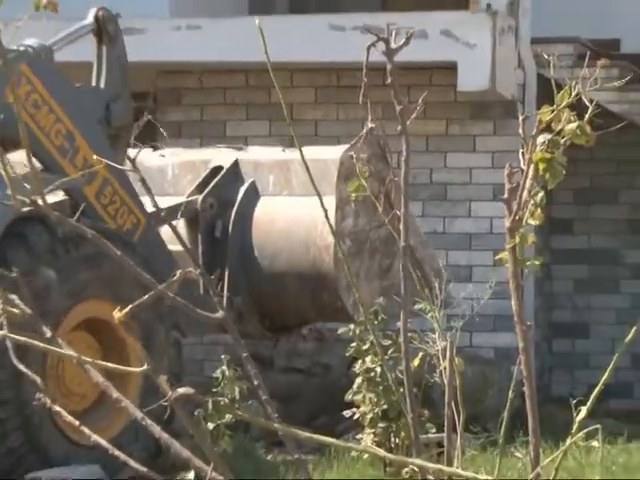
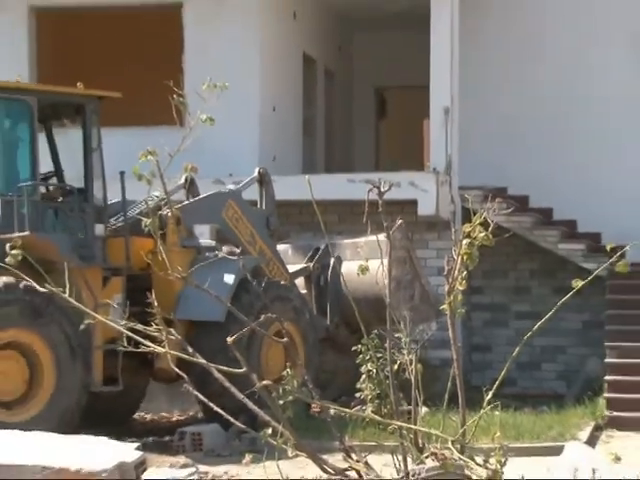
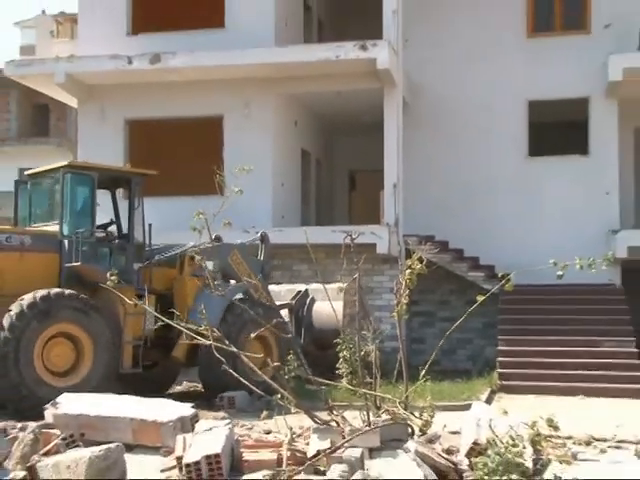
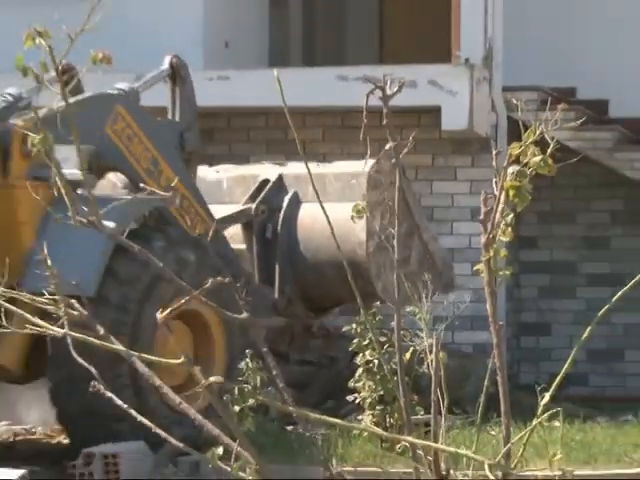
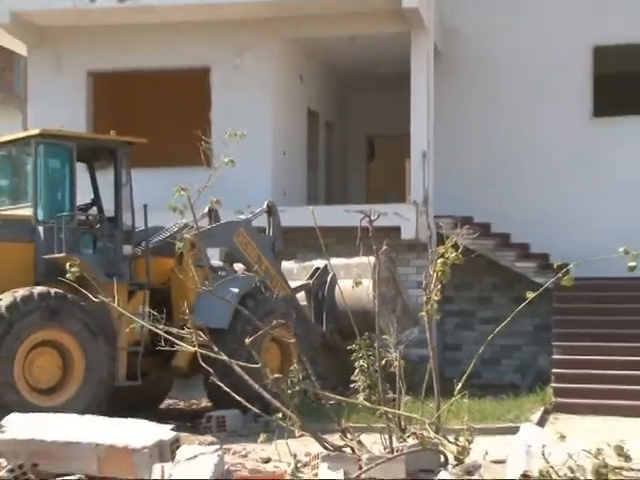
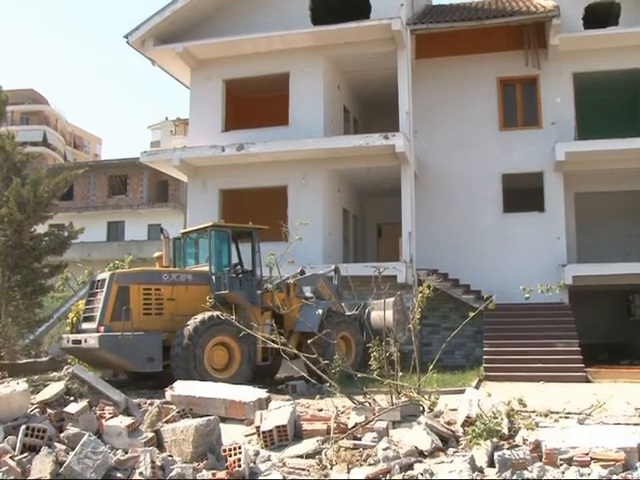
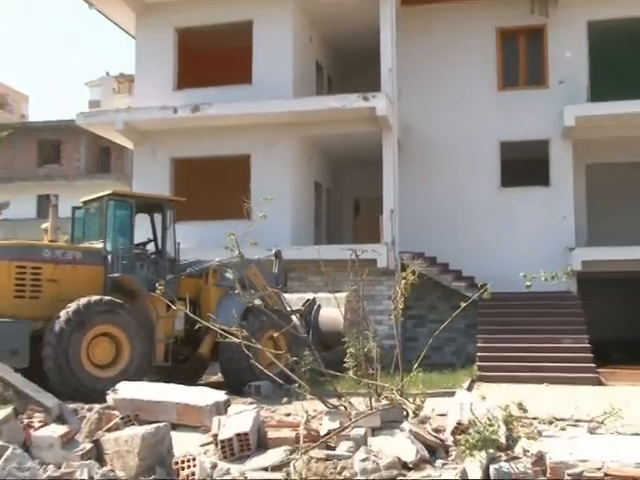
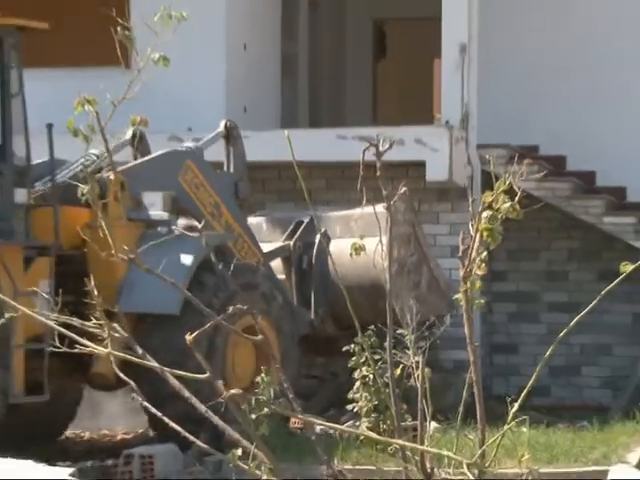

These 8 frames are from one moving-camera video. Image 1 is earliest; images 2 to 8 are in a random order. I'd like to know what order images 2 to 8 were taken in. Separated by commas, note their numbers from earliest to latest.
4, 8, 2, 5, 3, 7, 6
